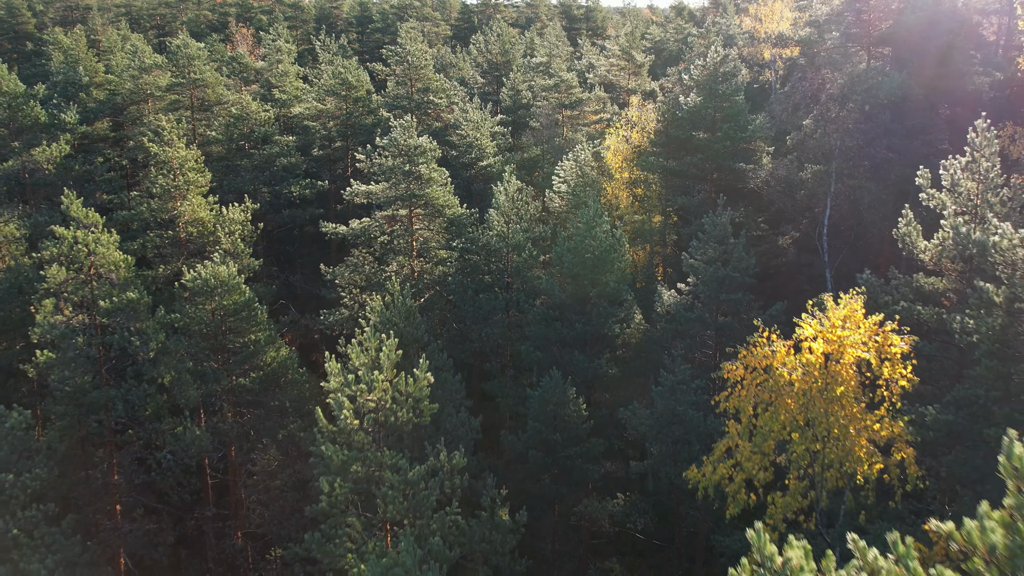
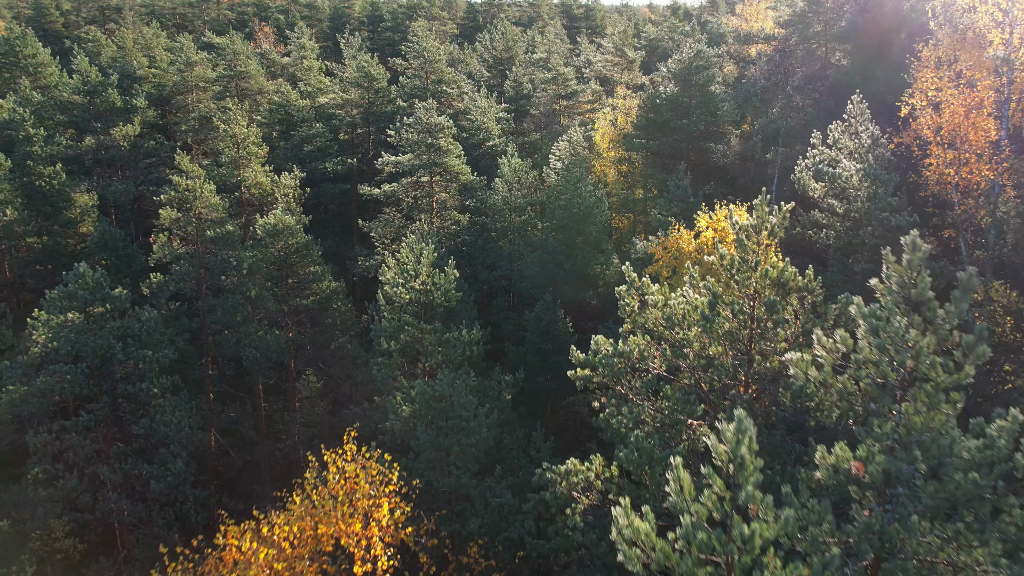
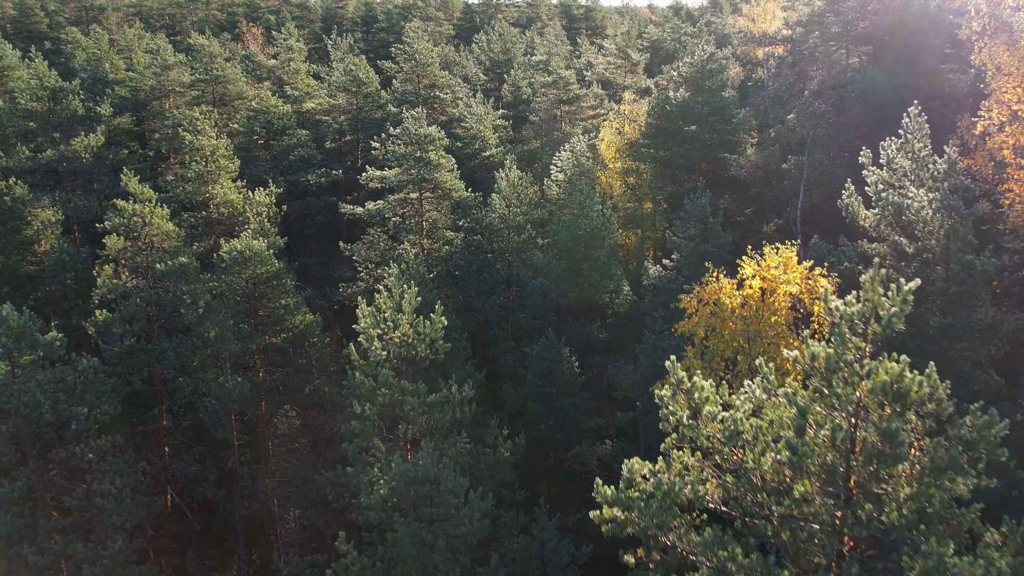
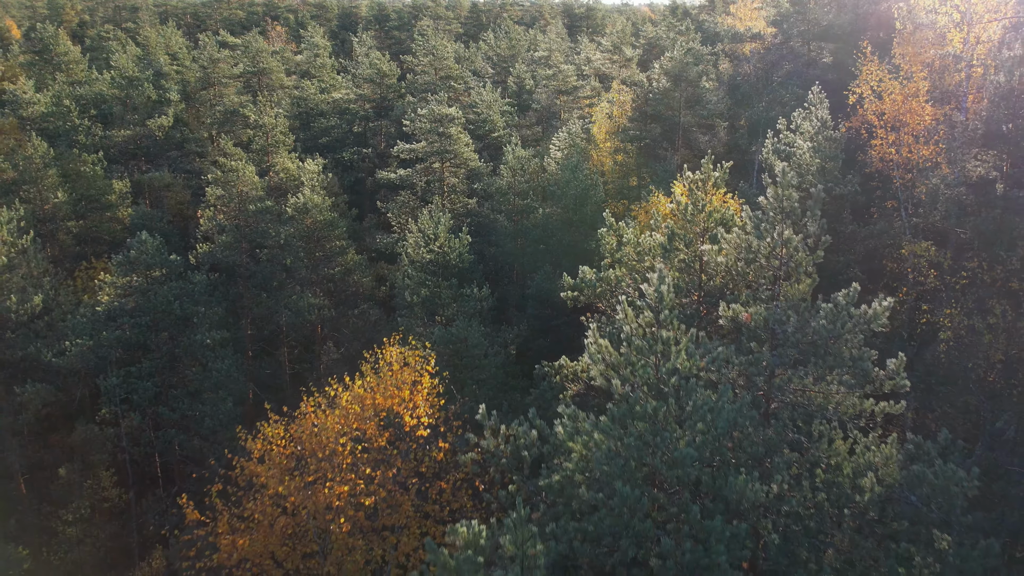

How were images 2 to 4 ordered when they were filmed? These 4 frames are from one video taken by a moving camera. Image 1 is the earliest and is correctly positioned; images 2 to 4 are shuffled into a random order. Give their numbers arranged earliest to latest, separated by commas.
3, 2, 4
